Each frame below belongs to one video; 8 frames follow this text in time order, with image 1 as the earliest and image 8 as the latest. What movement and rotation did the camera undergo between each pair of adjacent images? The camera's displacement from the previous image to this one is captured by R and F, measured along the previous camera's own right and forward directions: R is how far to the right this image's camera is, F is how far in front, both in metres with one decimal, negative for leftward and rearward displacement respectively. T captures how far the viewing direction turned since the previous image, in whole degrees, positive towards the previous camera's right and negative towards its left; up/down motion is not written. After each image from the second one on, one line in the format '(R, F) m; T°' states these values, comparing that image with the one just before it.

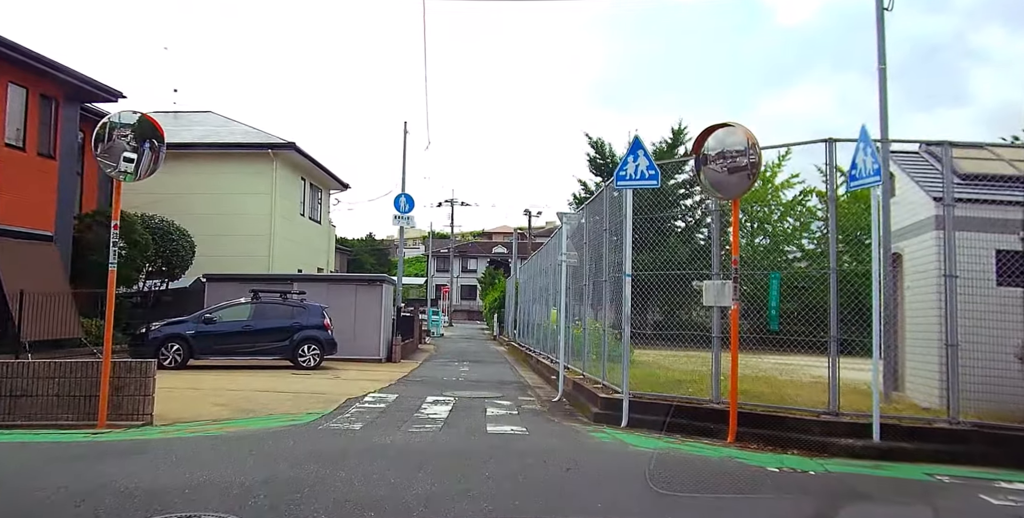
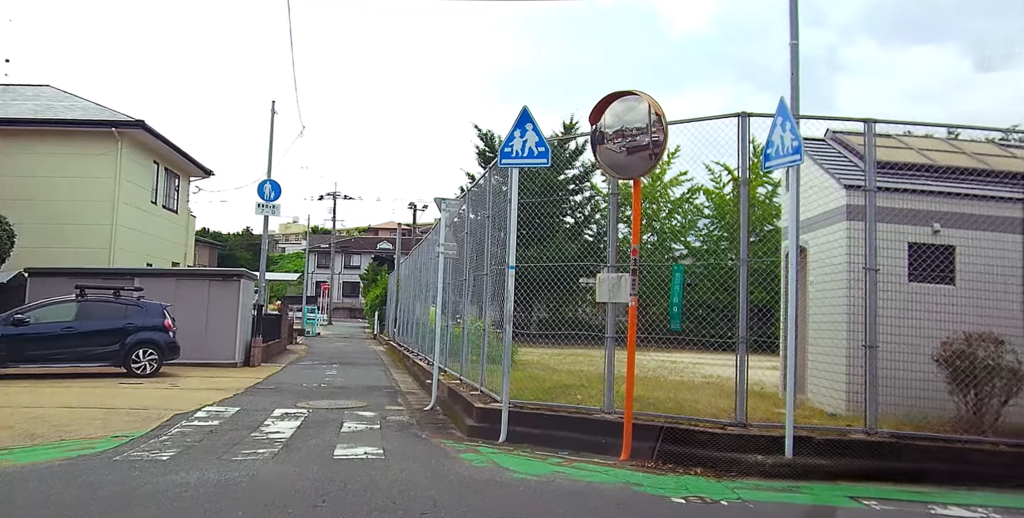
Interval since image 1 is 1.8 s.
(+0.4, +1.5) m; +8°
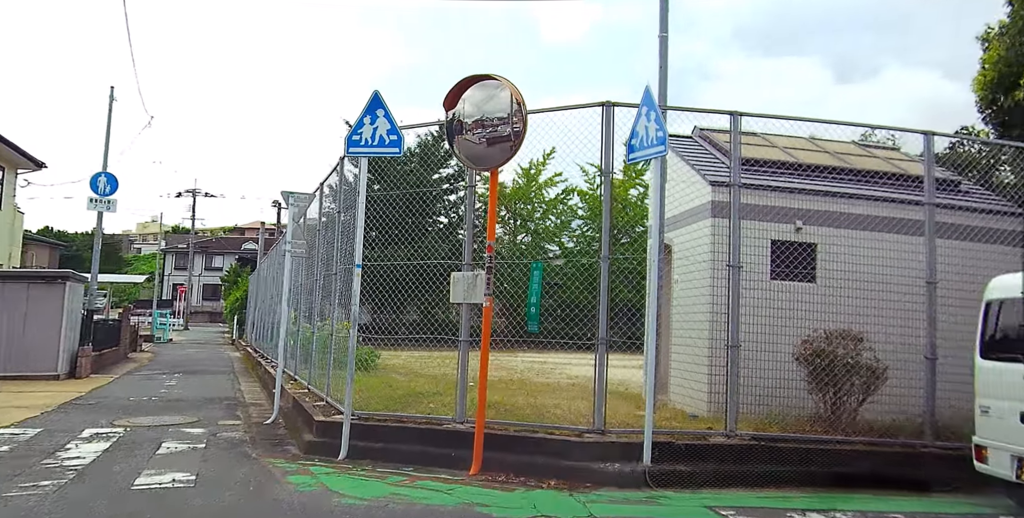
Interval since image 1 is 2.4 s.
(+0.4, +0.7) m; +9°
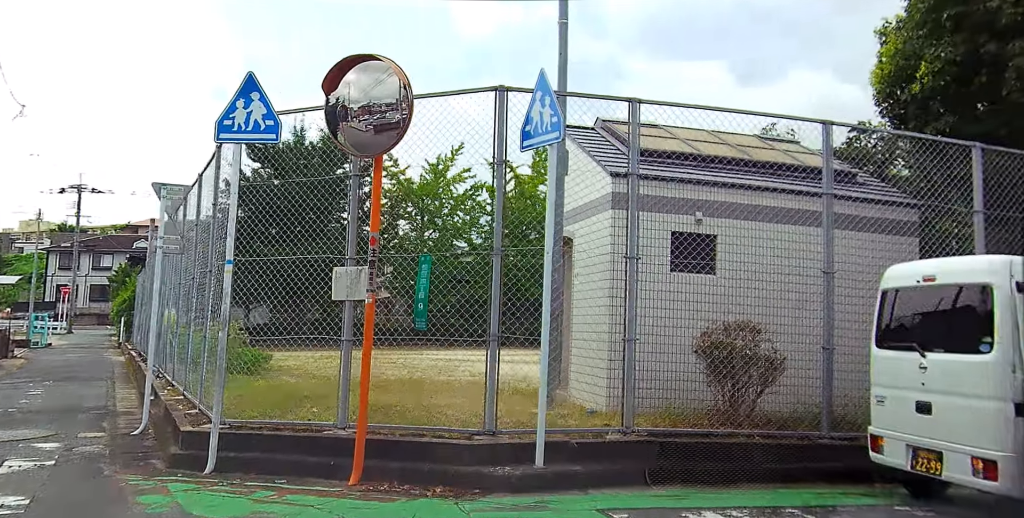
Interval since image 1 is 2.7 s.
(+0.3, +0.5) m; +6°
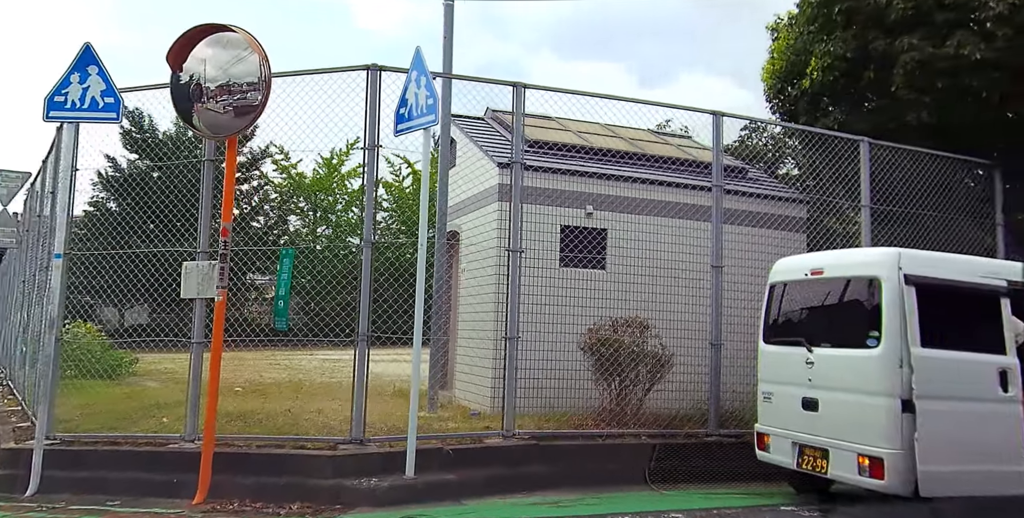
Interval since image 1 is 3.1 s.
(+0.3, +0.5) m; +7°
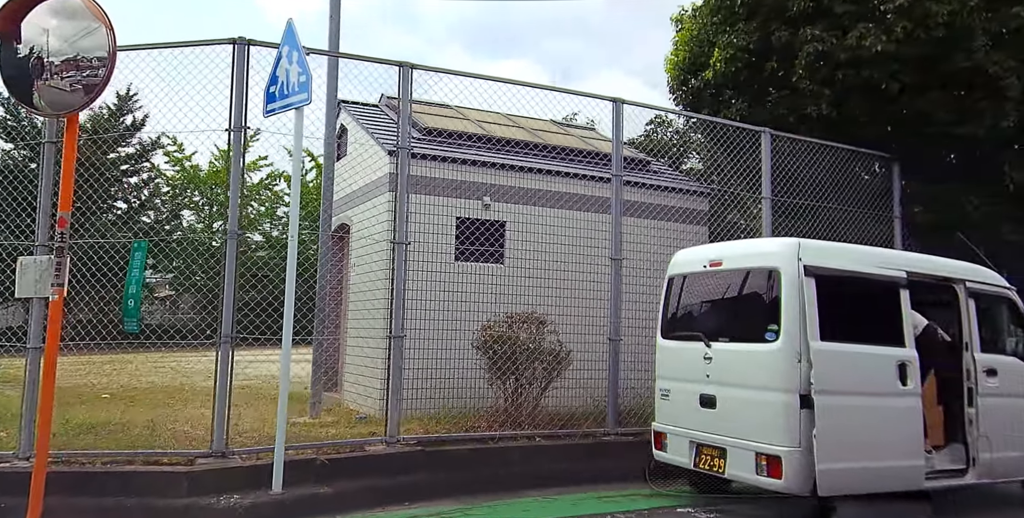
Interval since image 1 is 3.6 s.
(+0.3, +0.4) m; +6°
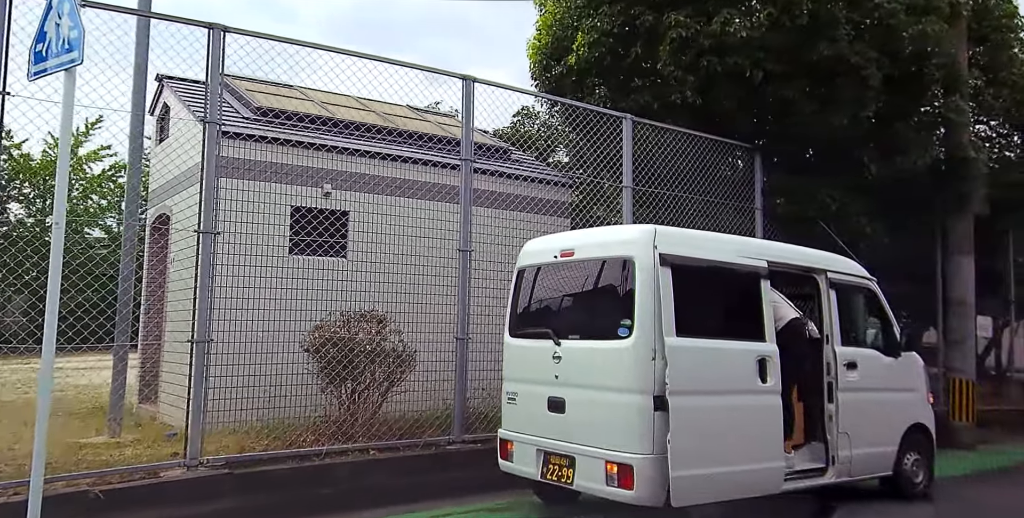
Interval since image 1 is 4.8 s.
(+0.4, +0.6) m; +8°
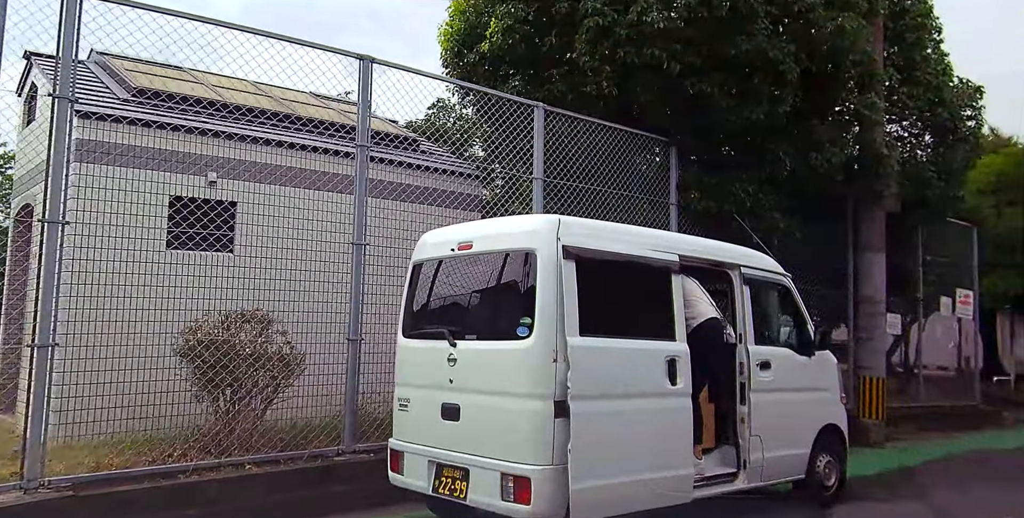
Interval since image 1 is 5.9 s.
(+0.3, +0.4) m; +5°
